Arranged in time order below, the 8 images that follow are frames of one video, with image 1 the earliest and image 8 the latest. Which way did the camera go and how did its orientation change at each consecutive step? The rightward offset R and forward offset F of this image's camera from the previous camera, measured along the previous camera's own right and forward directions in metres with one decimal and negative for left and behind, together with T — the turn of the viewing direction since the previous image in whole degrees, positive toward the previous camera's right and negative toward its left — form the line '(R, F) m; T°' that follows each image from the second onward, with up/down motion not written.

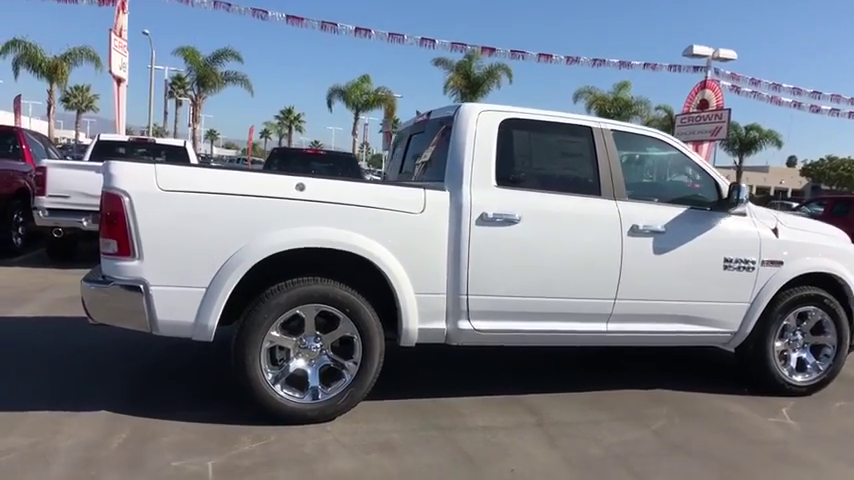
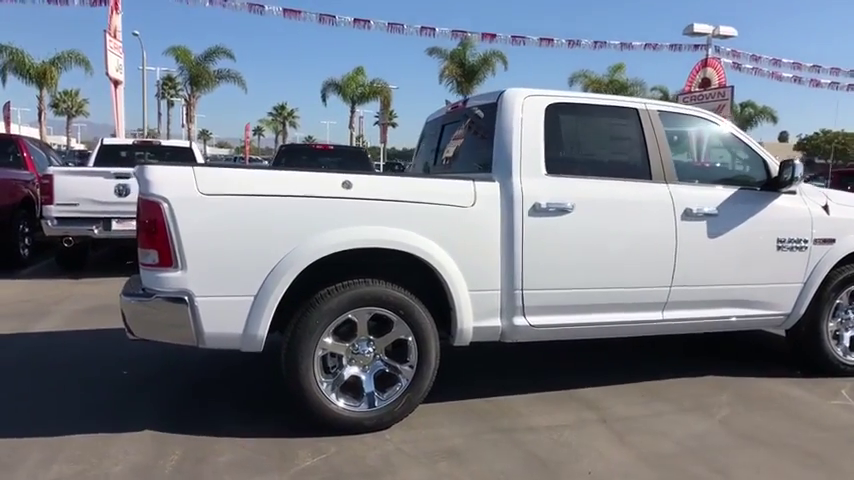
(-0.4, +0.2) m; +1°
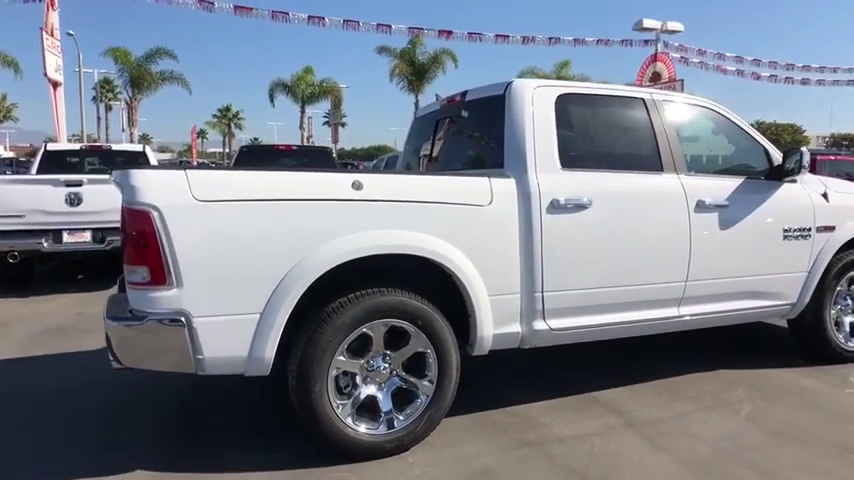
(-0.4, +0.3) m; +5°
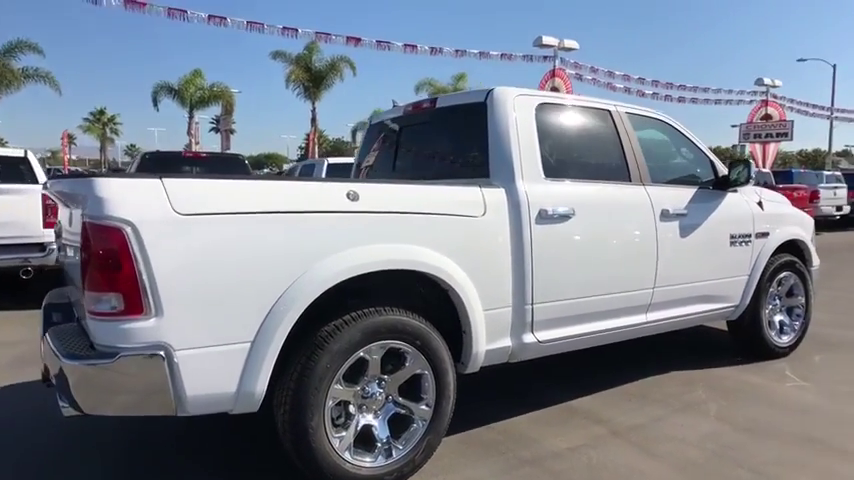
(-0.6, +0.3) m; +10°
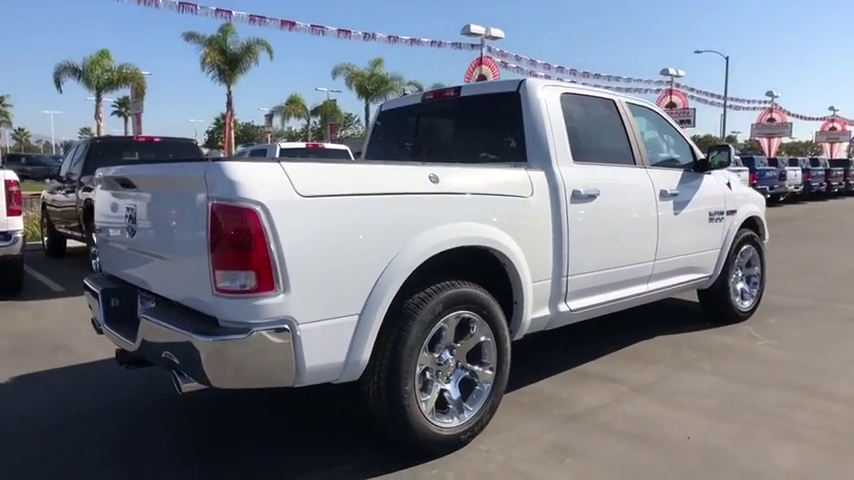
(-0.9, -0.2) m; +8°
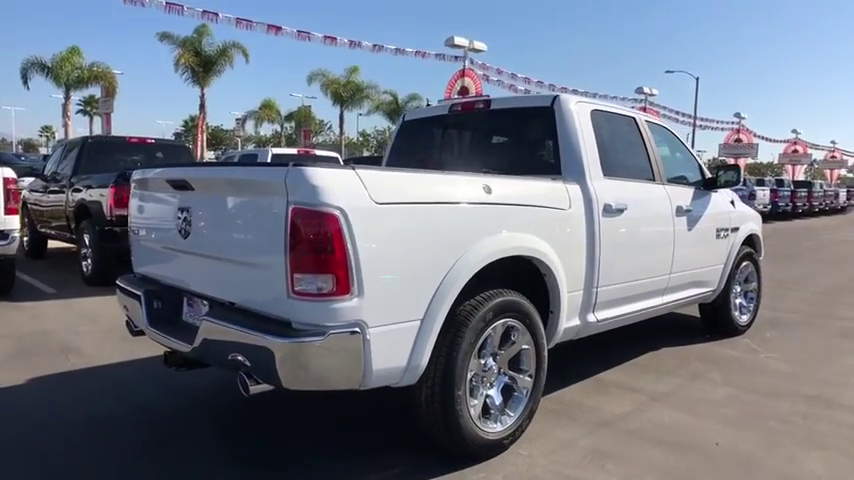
(-0.5, -0.1) m; +3°
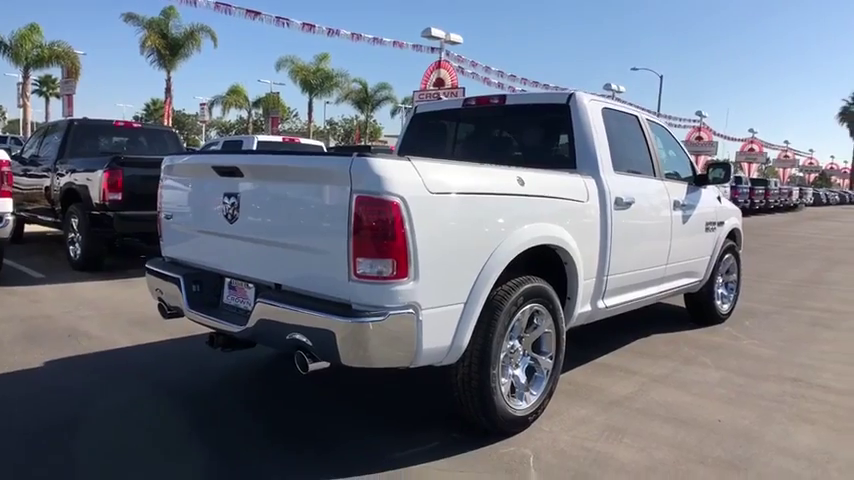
(-0.4, -0.2) m; +4°
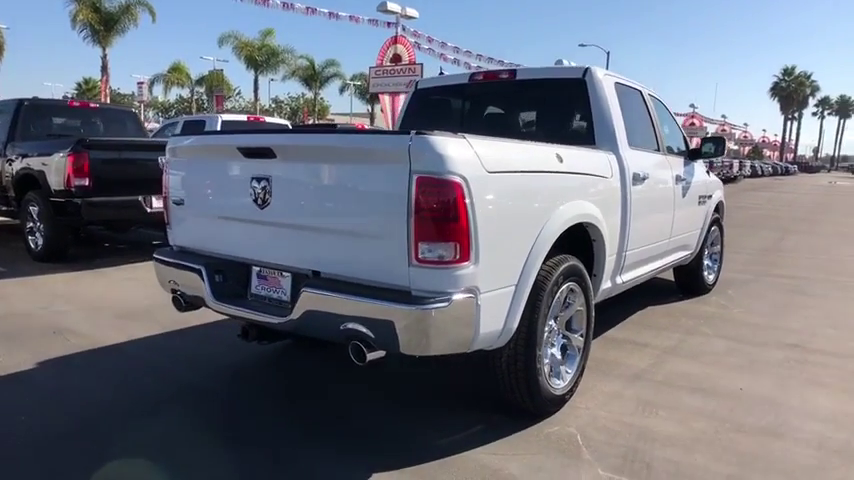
(-0.5, +0.1) m; +5°
